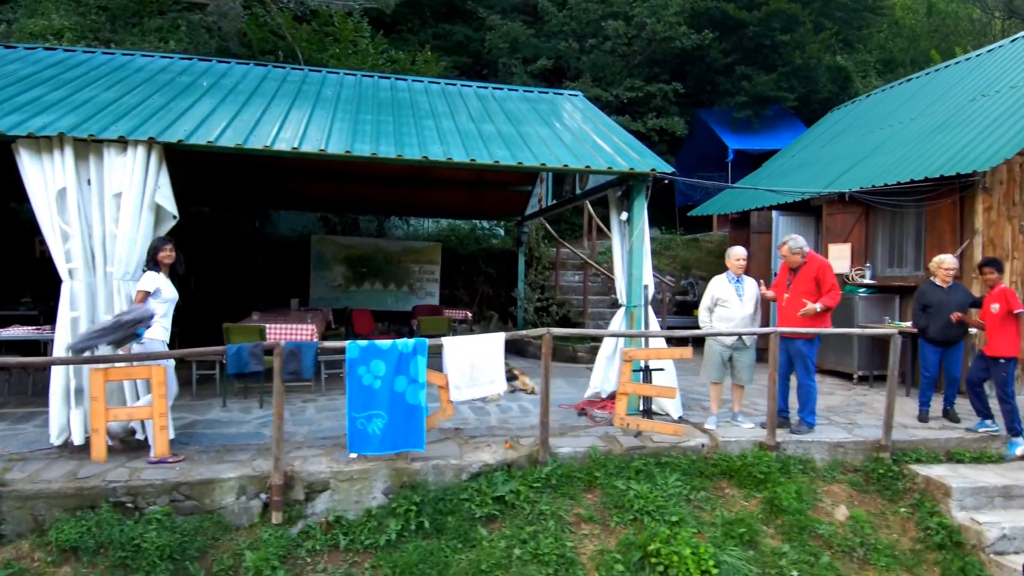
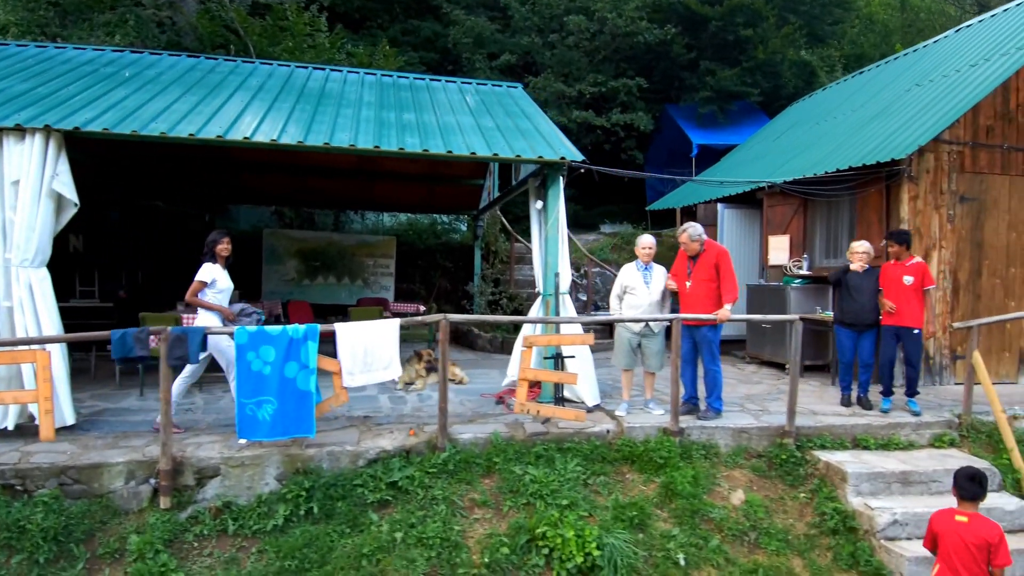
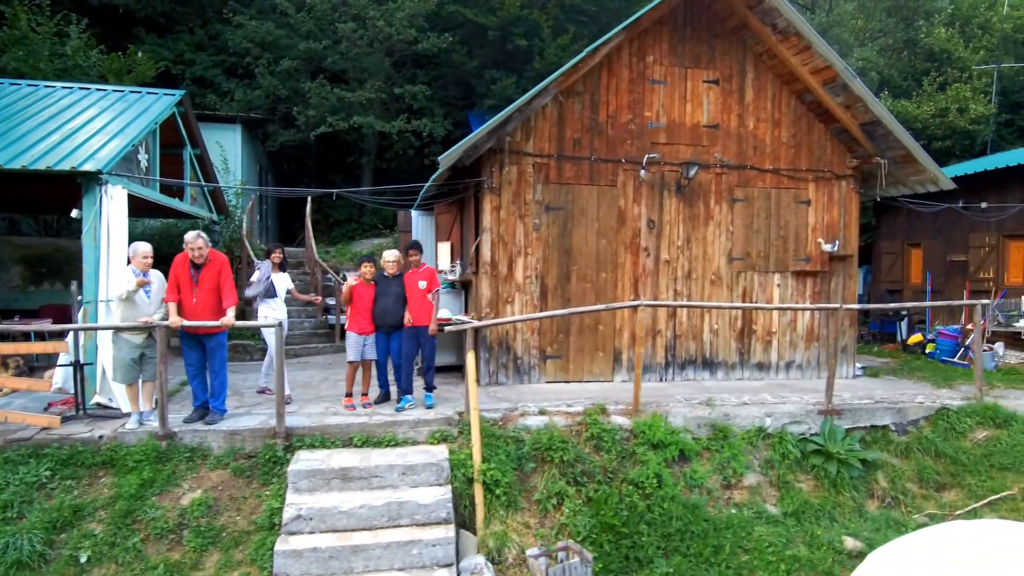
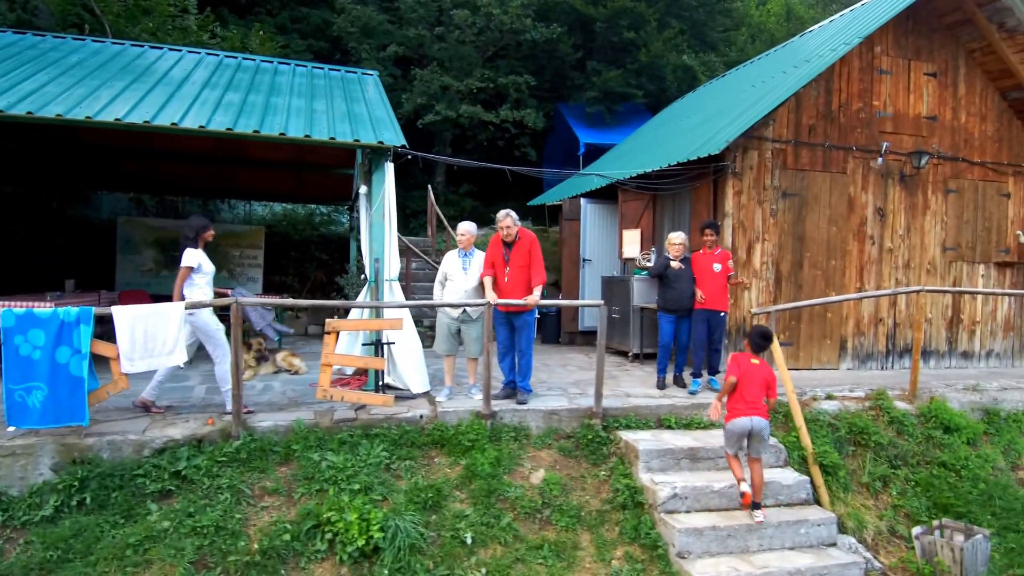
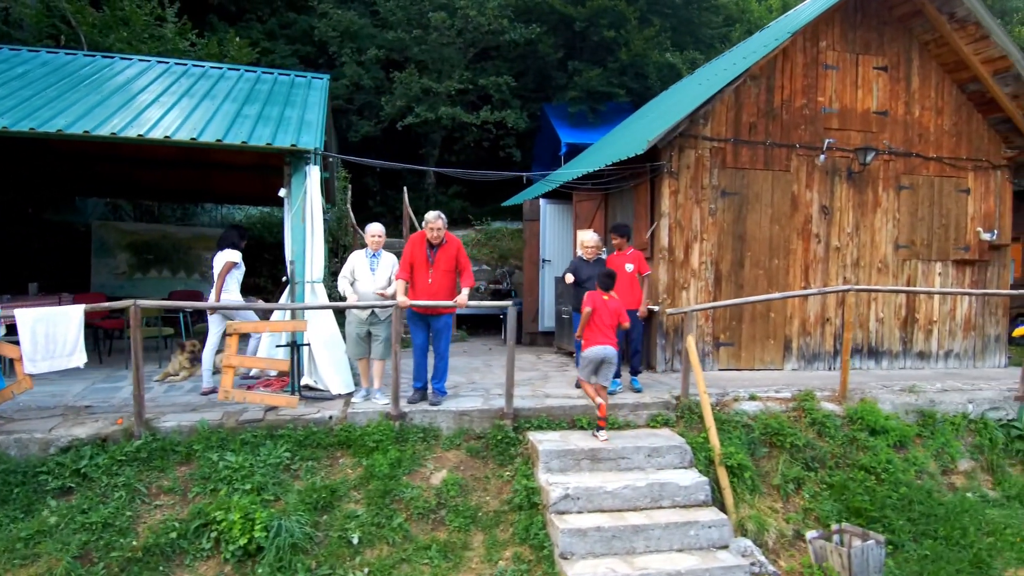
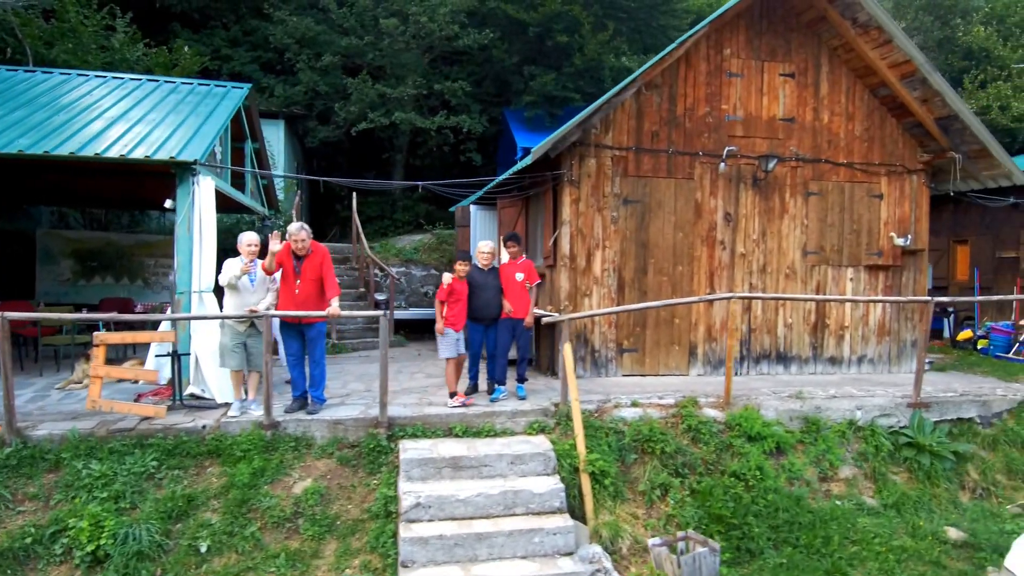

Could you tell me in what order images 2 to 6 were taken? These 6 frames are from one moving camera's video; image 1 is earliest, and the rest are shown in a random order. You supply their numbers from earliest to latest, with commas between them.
2, 4, 5, 6, 3
